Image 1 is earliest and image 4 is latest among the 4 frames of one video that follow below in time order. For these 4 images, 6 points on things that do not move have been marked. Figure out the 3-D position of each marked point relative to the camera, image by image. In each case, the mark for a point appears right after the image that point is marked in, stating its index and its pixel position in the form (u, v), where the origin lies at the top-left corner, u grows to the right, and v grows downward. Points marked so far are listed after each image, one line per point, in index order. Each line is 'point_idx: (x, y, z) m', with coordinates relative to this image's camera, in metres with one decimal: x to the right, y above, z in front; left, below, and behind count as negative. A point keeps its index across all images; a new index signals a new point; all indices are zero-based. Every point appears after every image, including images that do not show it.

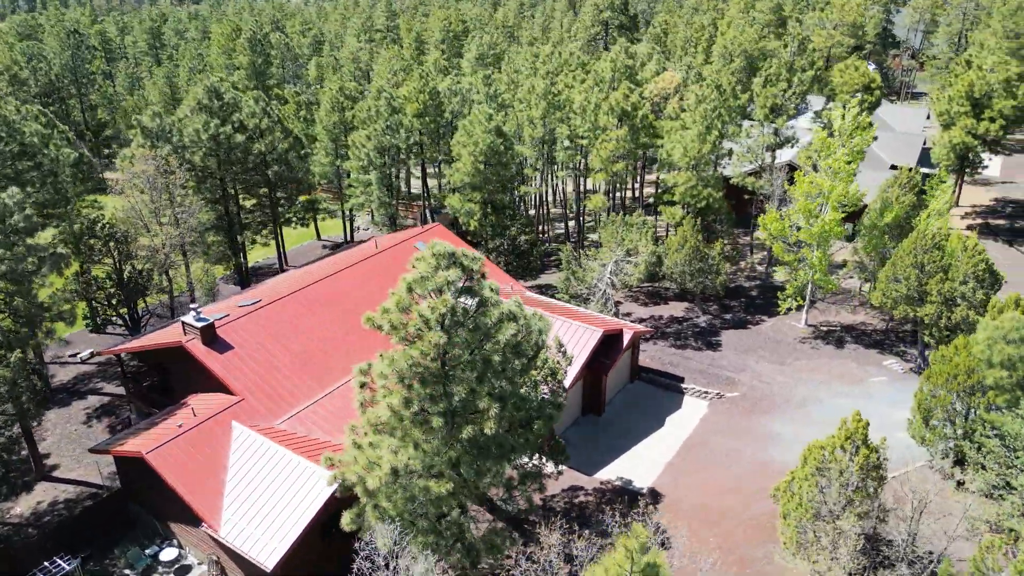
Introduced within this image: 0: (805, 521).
0: (+7.4, -5.8, +19.1) m
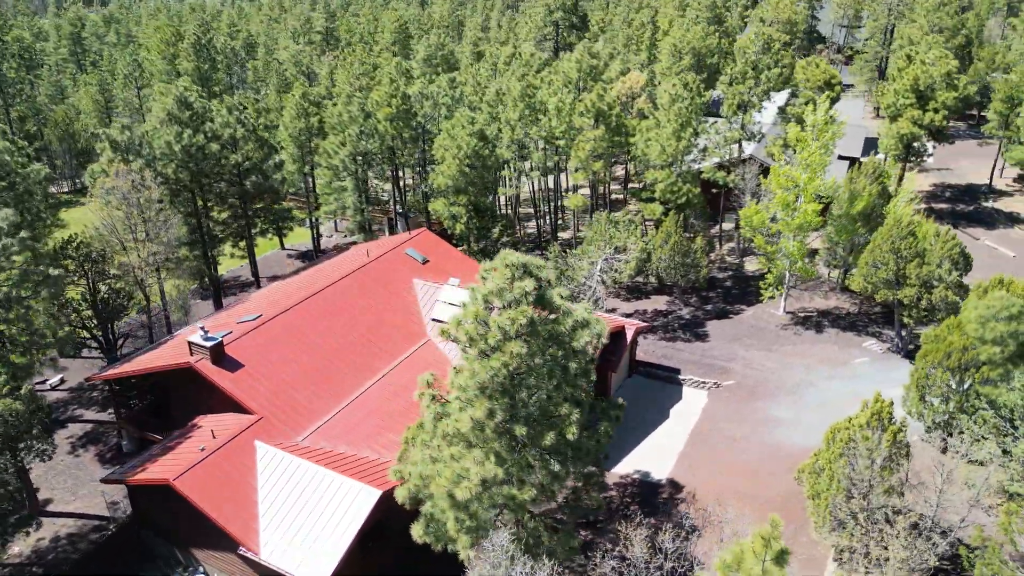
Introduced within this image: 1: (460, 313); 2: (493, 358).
0: (+8.7, -5.6, +20.2) m
1: (-1.0, -0.5, +15.1) m
2: (-0.4, -1.3, +14.7) m
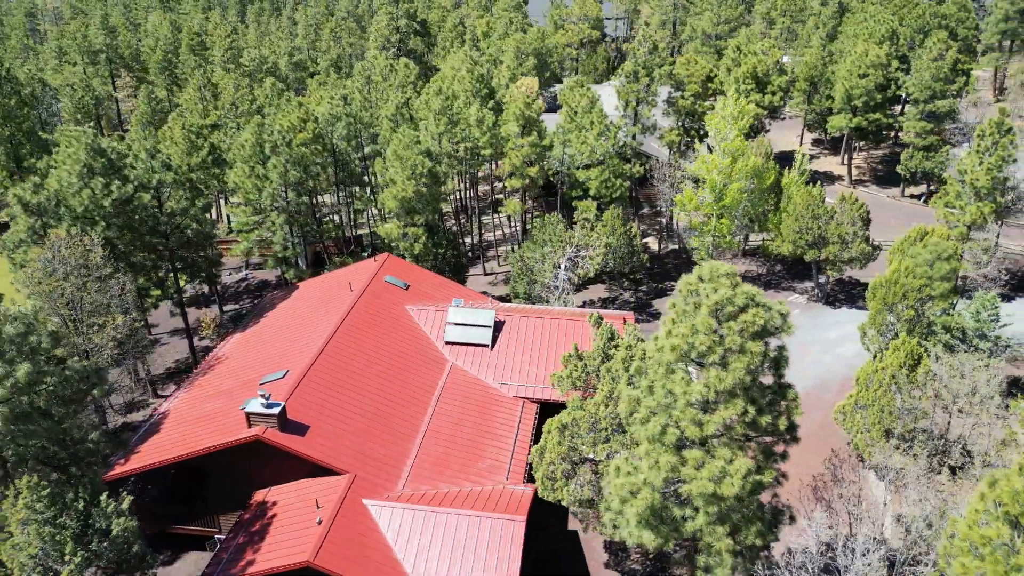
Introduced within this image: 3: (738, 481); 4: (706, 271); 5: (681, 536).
0: (+12.1, -4.5, +24.3) m
1: (+3.9, -0.8, +16.3) m
2: (+4.7, -1.6, +16.2) m
3: (+4.8, -4.2, +16.2) m
4: (+4.3, +0.4, +16.5) m
5: (+3.9, -5.8, +17.6) m
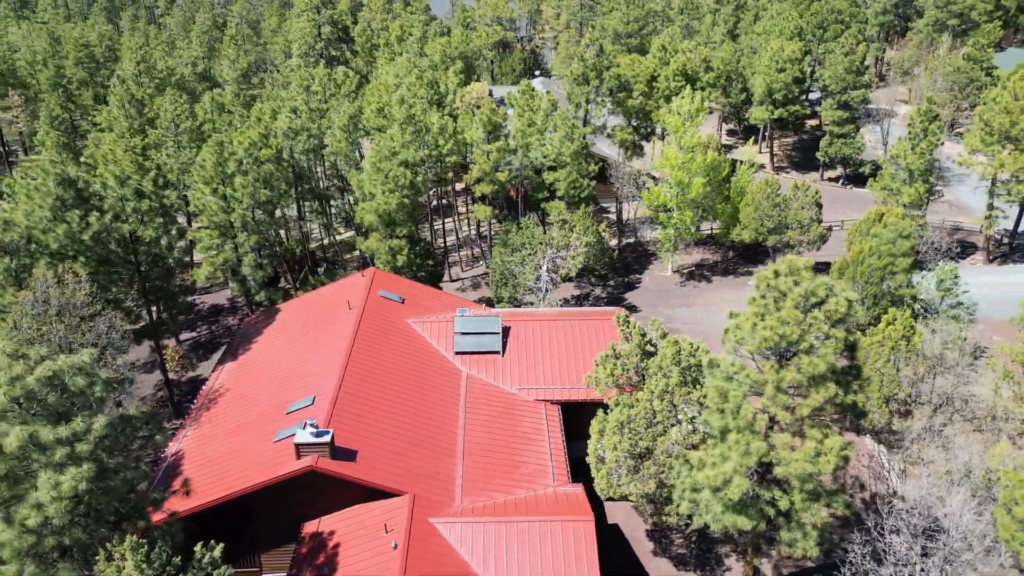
0: (+13.3, -3.7, +26.6) m
1: (+6.1, -0.7, +17.4) m
2: (+7.0, -1.4, +17.4) m
3: (+7.3, -4.0, +17.5) m
4: (+6.4, +0.5, +17.7) m
5: (+6.4, -5.6, +18.7) m
